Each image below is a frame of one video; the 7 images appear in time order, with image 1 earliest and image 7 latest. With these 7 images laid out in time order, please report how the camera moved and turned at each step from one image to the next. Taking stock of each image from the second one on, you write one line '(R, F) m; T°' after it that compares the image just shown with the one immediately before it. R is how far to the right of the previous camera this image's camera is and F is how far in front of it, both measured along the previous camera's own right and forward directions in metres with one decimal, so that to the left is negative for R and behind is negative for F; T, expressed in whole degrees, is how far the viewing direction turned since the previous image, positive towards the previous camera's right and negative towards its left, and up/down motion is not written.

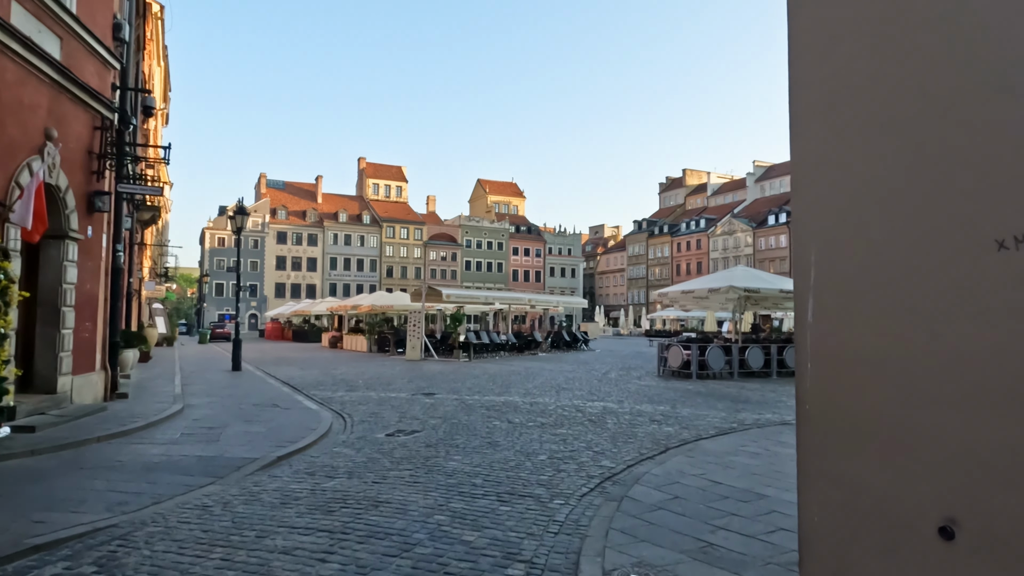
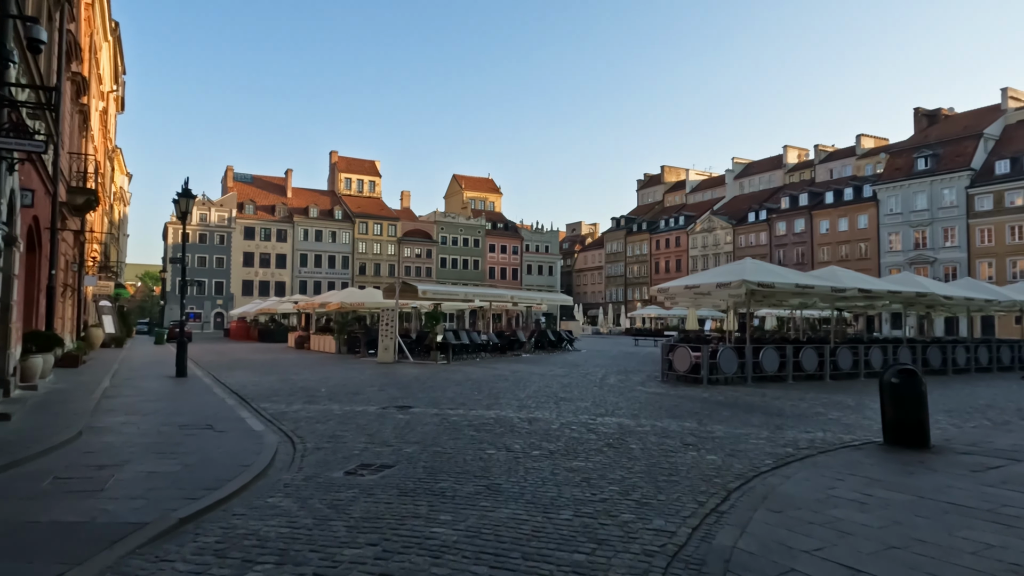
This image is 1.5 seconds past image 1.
(-0.3, +2.3) m; +2°
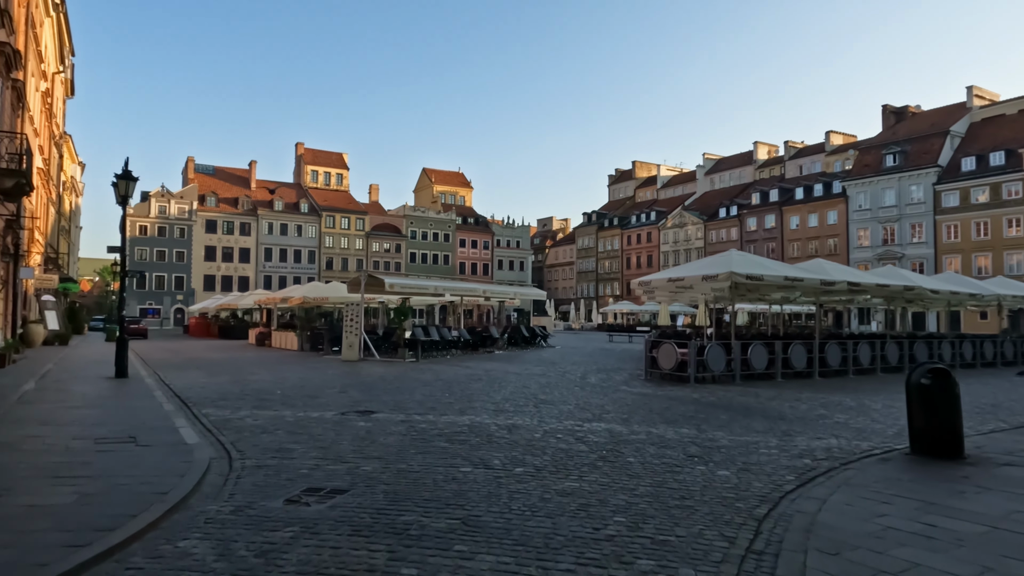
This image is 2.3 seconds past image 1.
(-0.1, +1.2) m; +3°
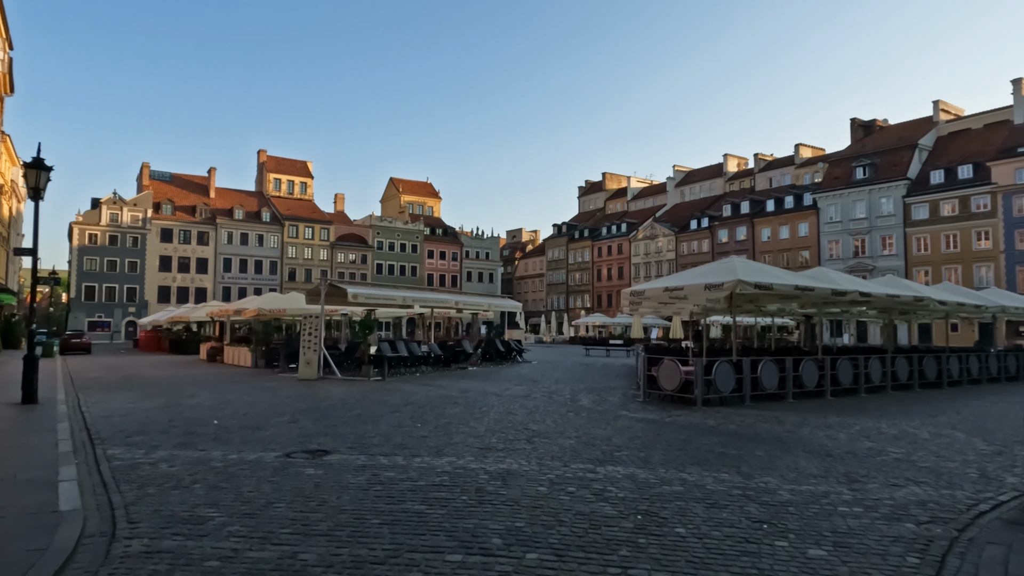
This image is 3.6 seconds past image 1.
(-0.3, +2.1) m; +3°
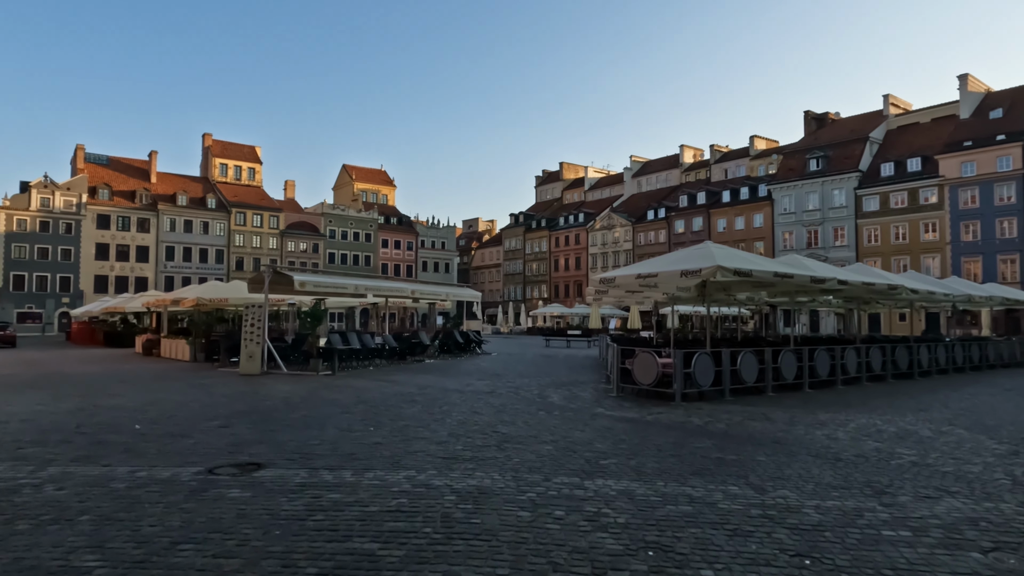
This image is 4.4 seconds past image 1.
(-0.2, +1.3) m; +4°
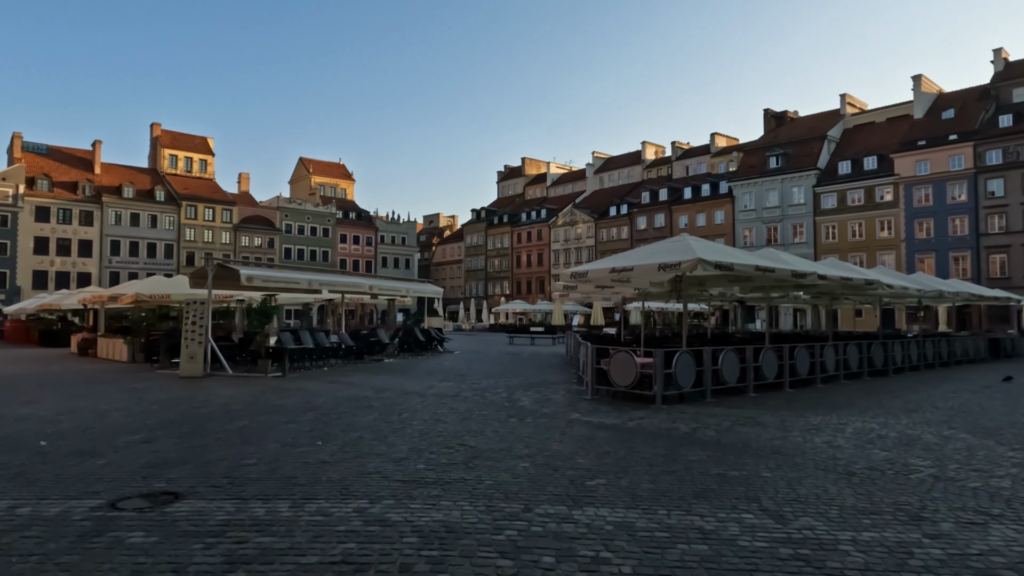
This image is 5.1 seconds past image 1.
(-0.1, +1.1) m; +3°
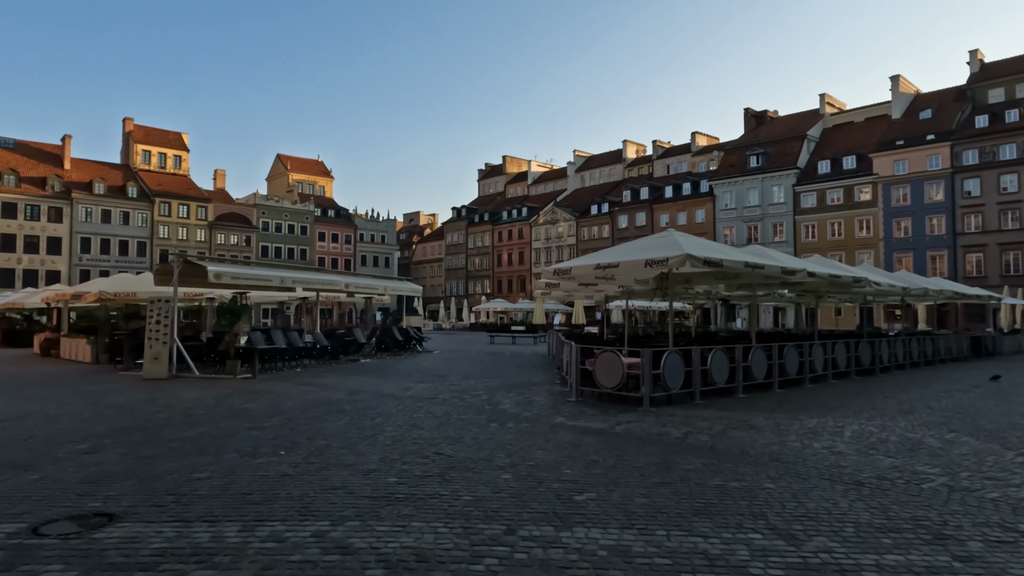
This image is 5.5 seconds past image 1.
(0.0, +0.6) m; +2°
